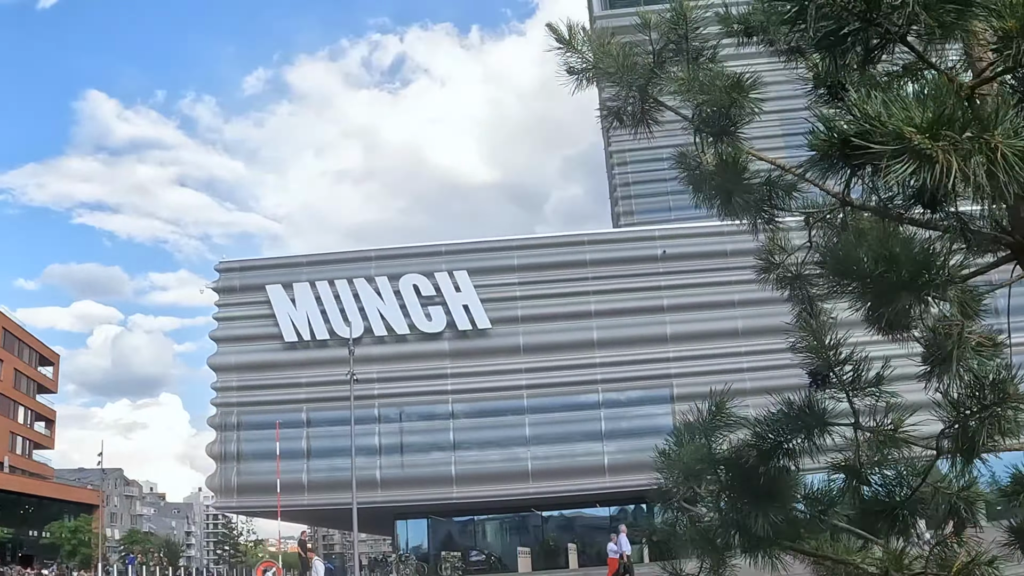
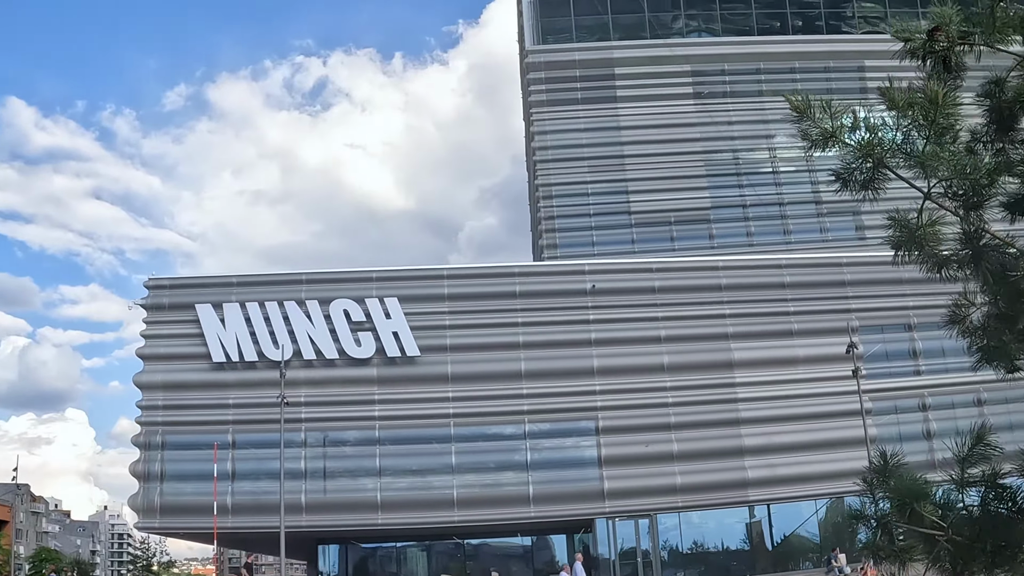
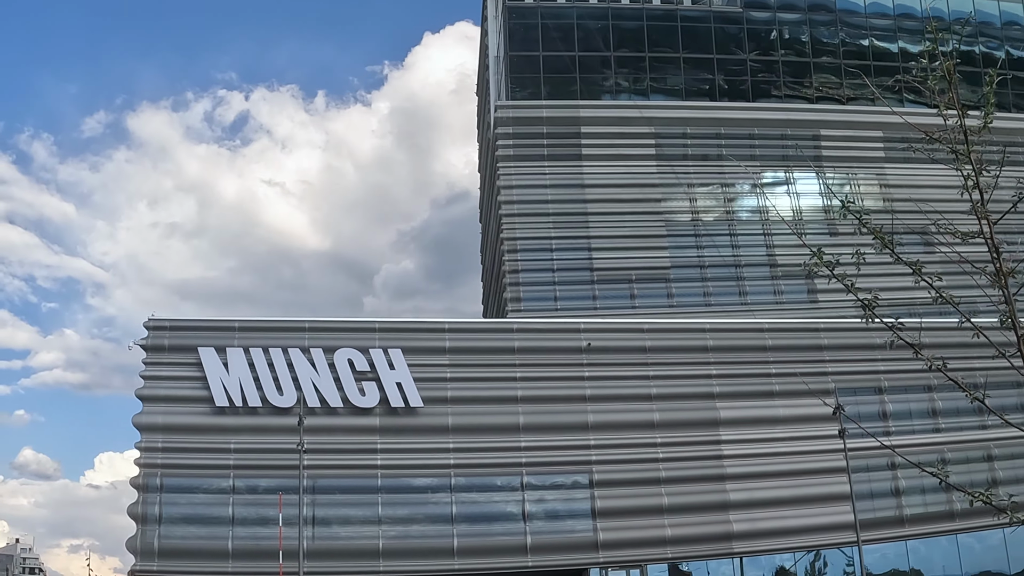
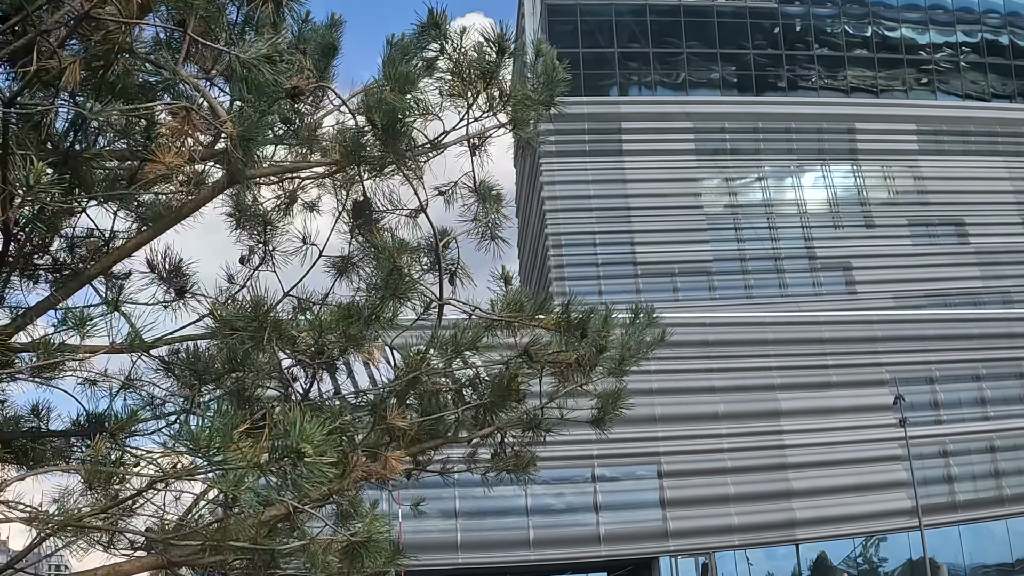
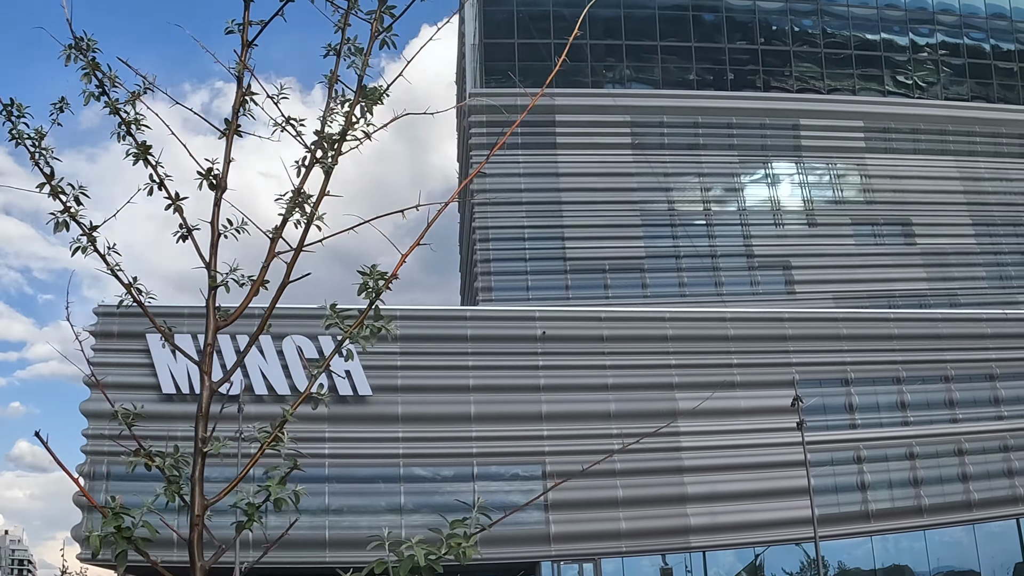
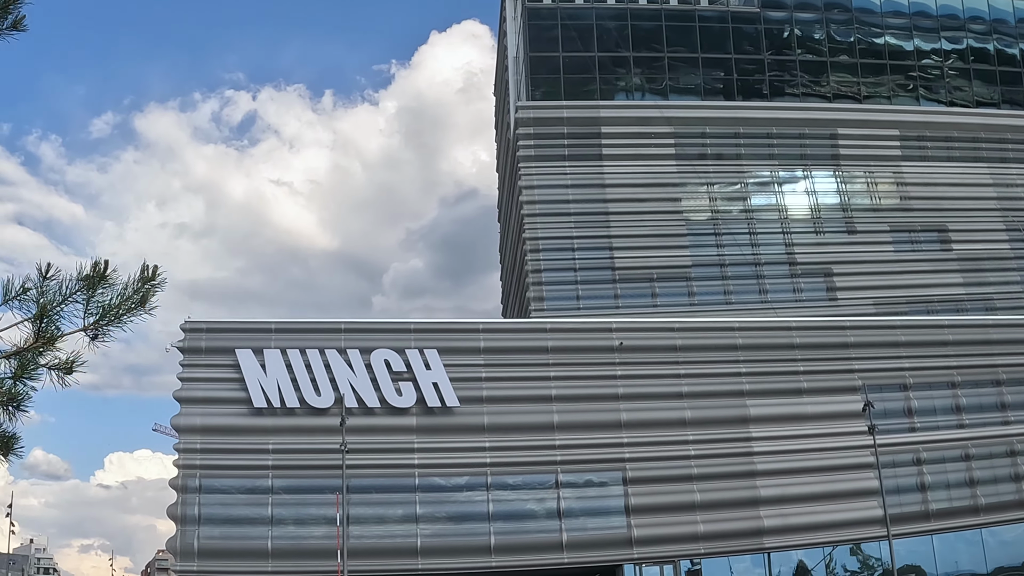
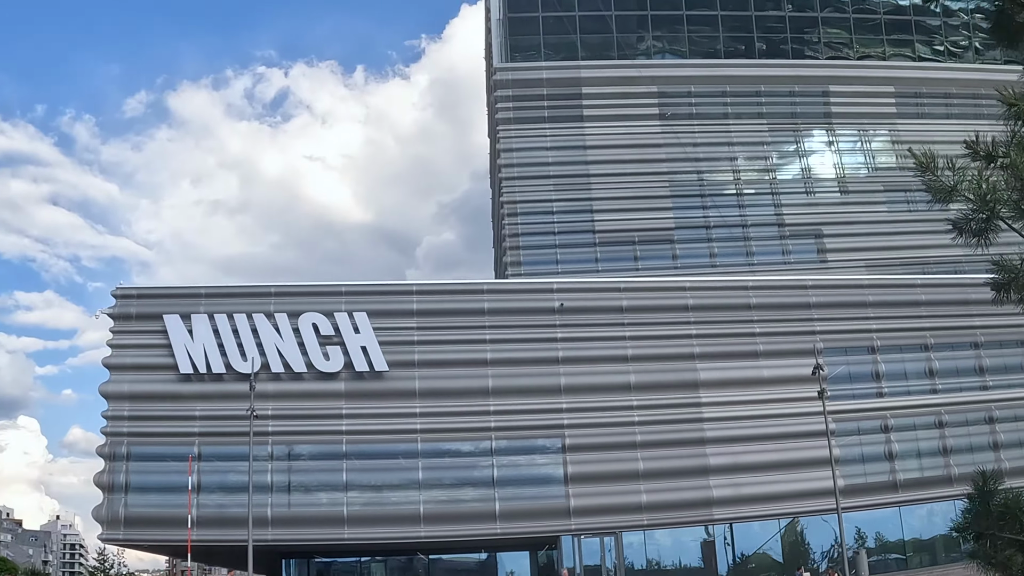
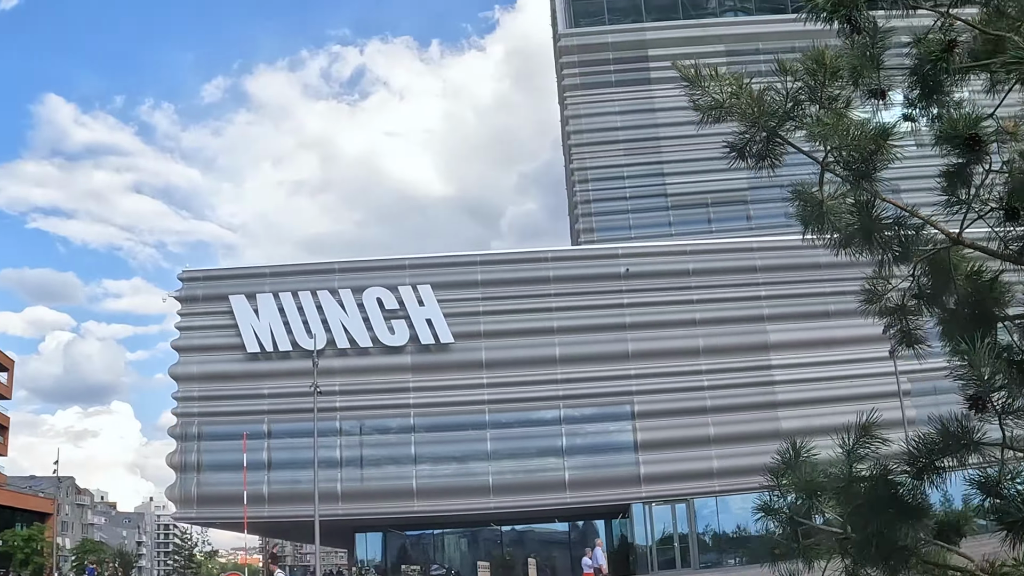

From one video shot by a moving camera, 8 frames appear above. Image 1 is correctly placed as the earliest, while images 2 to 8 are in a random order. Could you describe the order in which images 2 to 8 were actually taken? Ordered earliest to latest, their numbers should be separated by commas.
8, 2, 7, 5, 3, 6, 4
